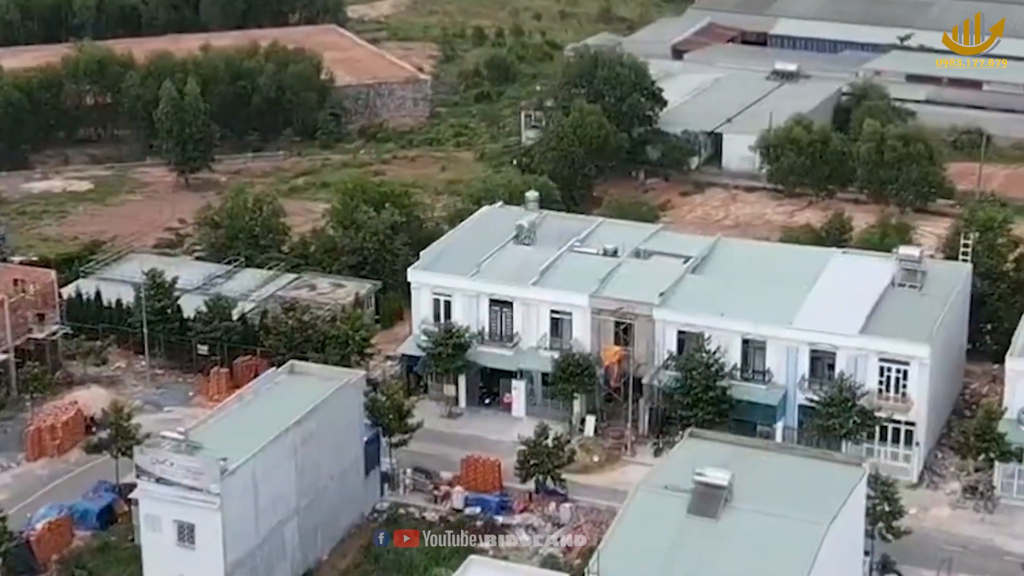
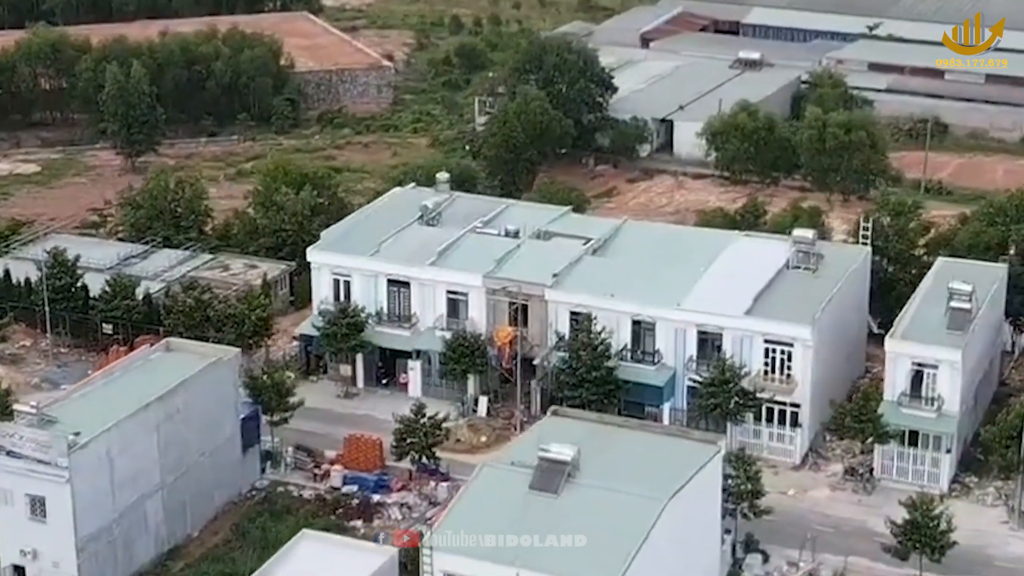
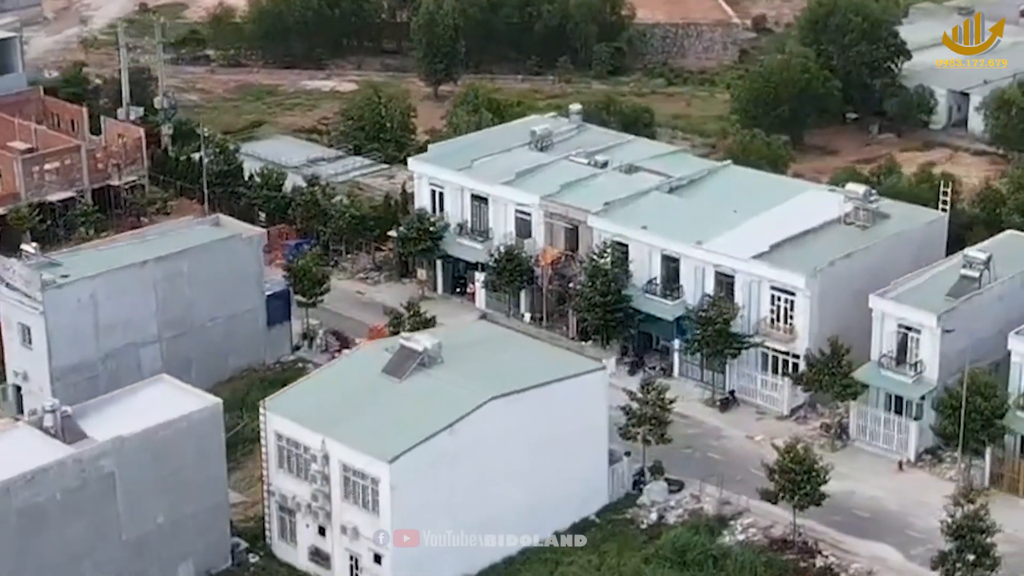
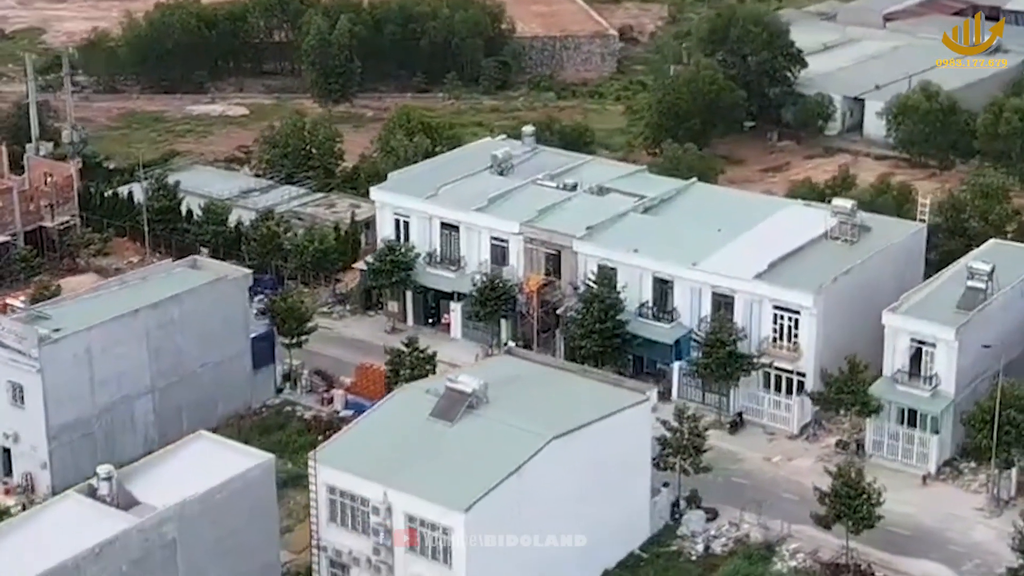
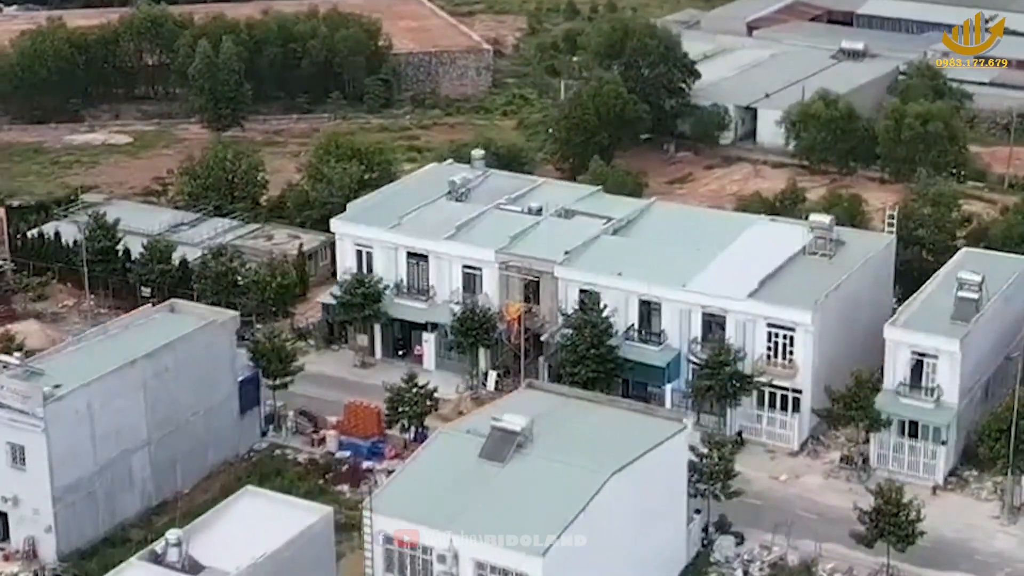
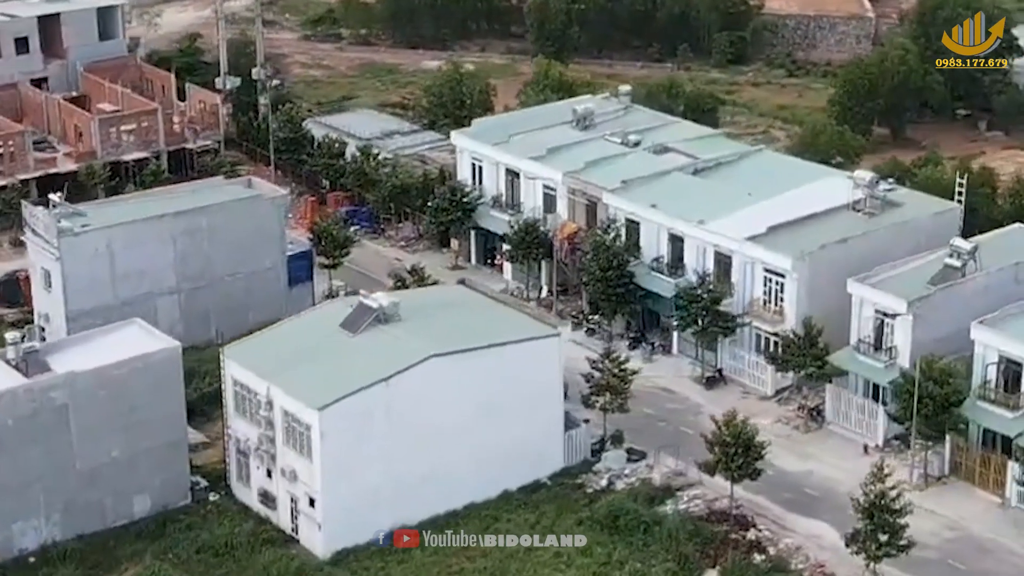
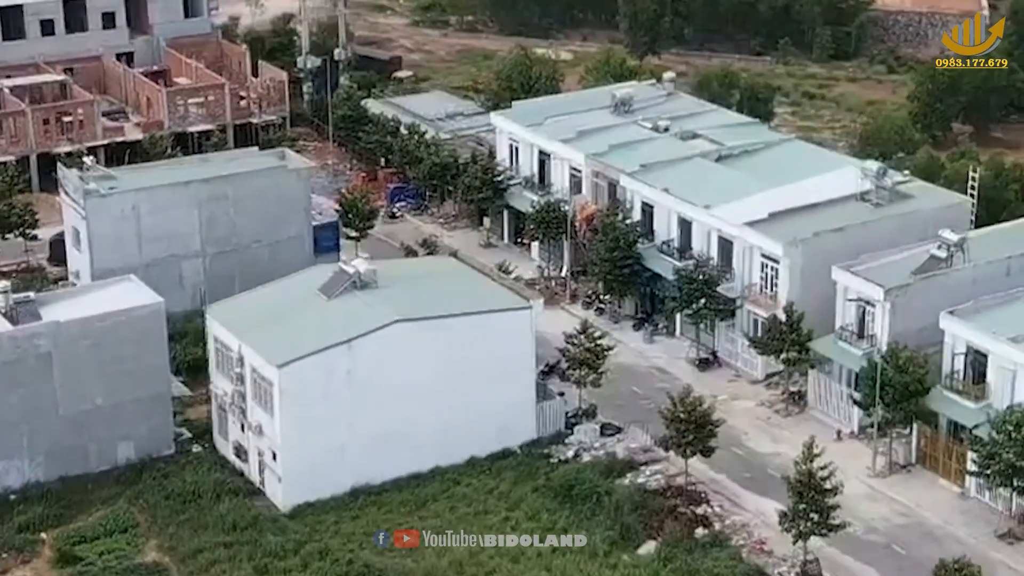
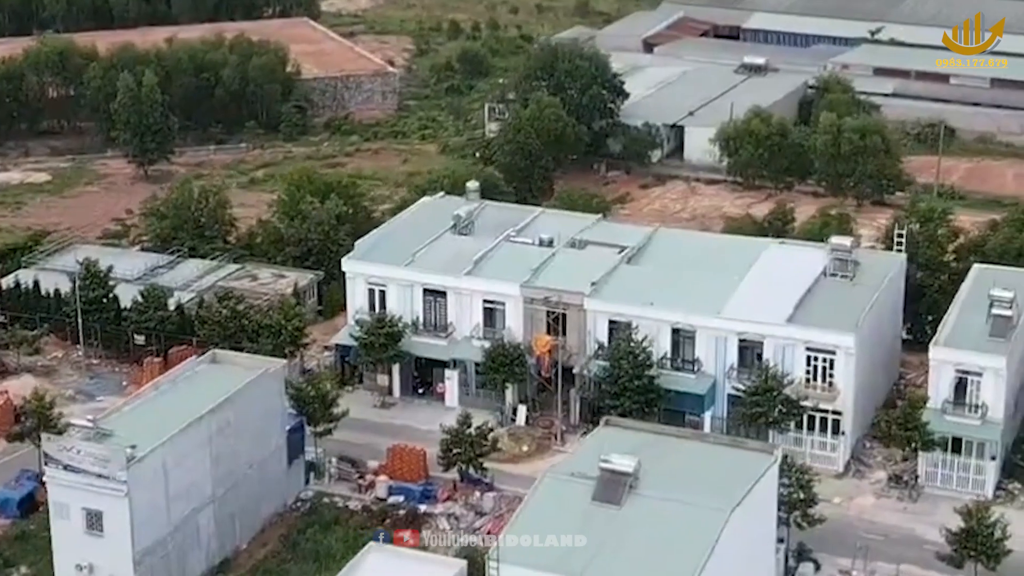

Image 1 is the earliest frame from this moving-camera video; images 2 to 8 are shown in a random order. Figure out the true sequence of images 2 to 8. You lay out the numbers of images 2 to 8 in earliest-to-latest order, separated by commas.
8, 2, 5, 4, 3, 6, 7
